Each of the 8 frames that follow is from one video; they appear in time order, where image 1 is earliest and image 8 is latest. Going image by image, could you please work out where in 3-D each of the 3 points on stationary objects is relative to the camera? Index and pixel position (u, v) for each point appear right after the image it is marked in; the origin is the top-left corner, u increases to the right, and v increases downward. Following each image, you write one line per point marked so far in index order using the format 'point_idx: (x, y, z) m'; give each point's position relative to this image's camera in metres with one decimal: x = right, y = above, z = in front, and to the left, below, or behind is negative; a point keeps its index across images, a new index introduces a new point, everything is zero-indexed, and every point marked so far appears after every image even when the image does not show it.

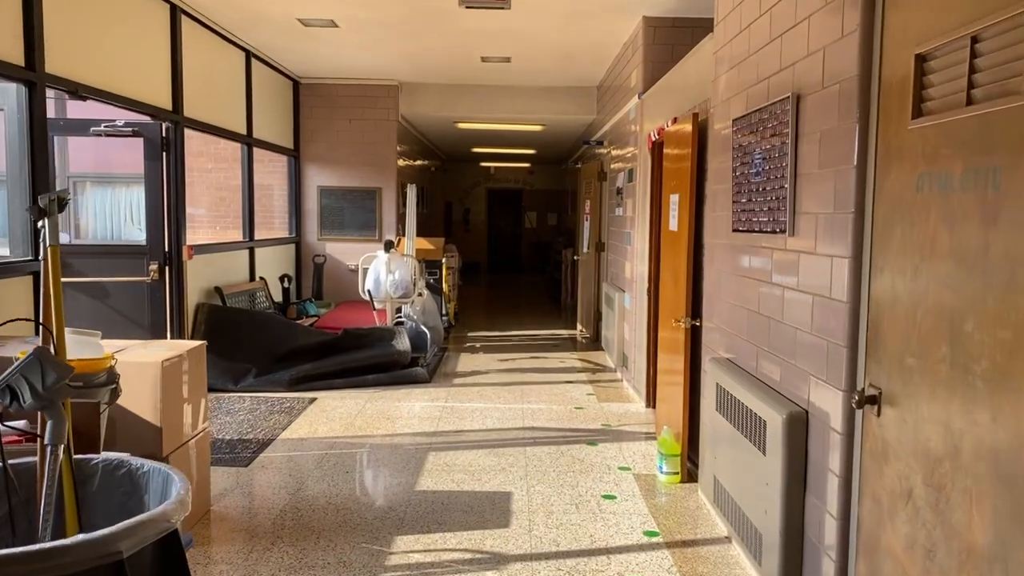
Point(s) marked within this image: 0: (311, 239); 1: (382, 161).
0: (-1.6, +0.4, +8.4) m
1: (-1.0, +0.9, +8.2) m
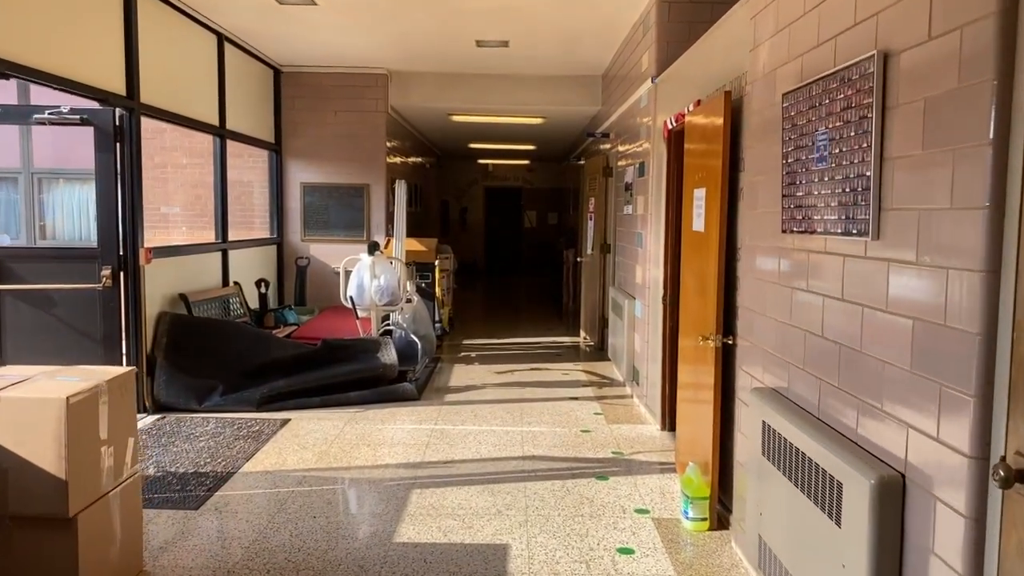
0: (-1.6, +0.3, +7.8) m
1: (-1.0, +0.9, +7.6) m
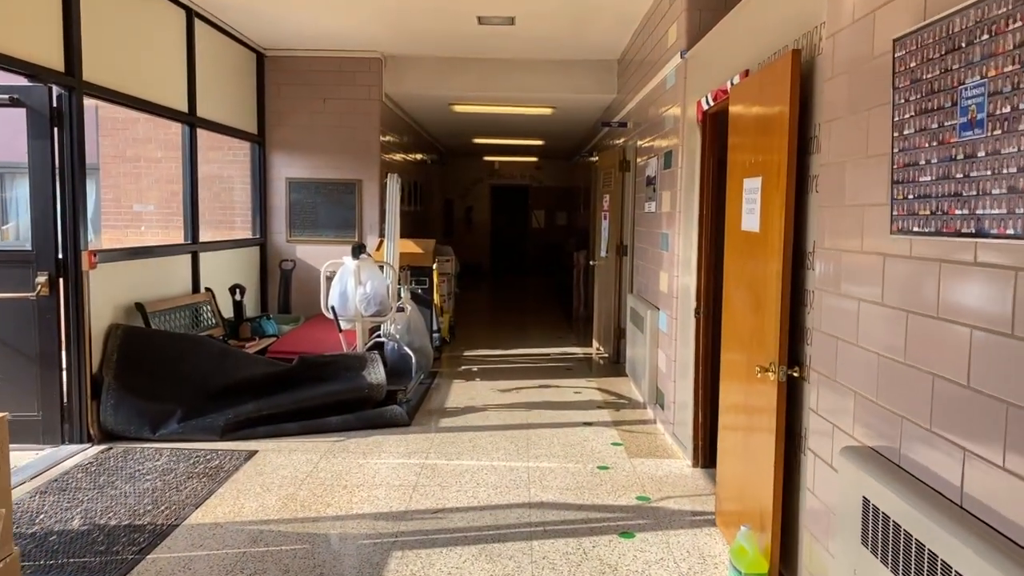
0: (-1.5, +0.3, +7.1) m
1: (-1.0, +0.9, +6.9) m
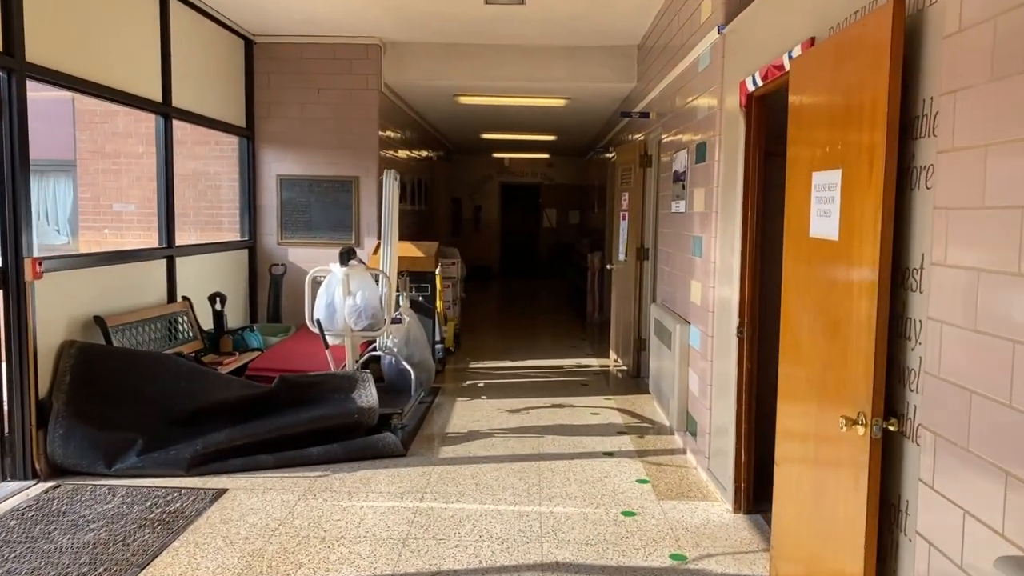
0: (-1.5, +0.3, +6.5) m
1: (-0.9, +0.8, +6.4) m
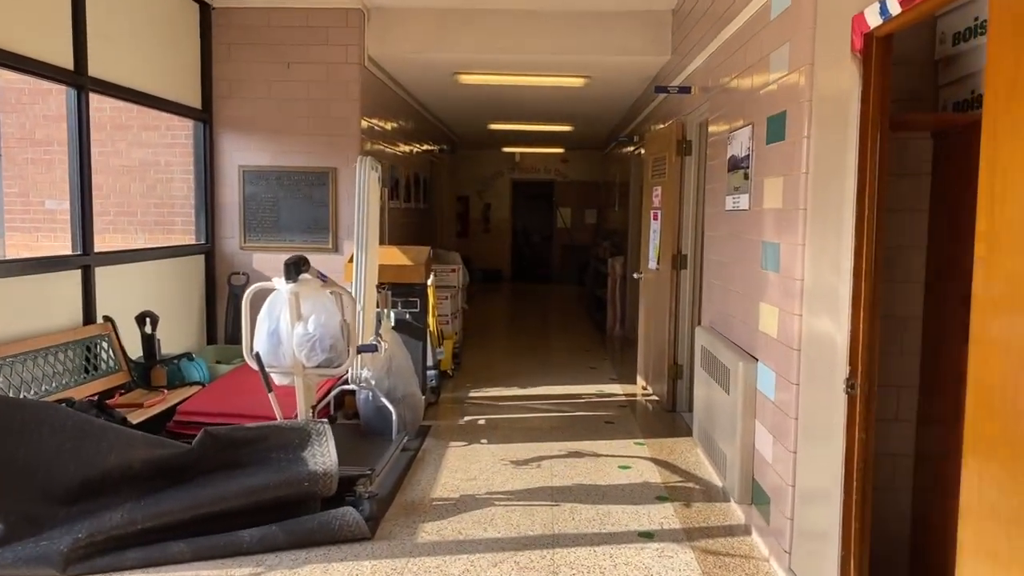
0: (-1.4, +0.2, +5.5) m
1: (-0.9, +0.8, +5.3) m
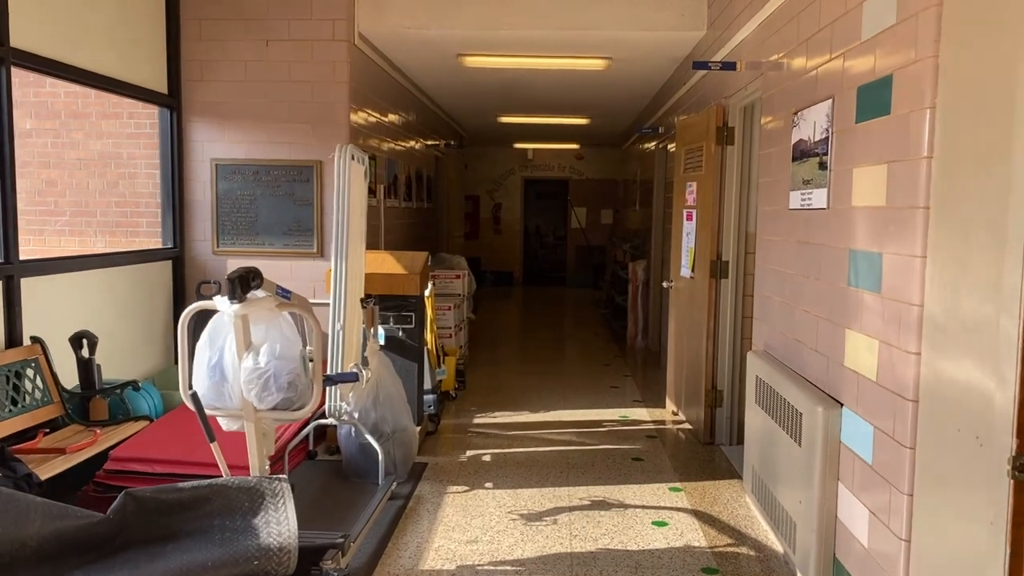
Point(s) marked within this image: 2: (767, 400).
0: (-1.4, +0.2, +4.8) m
1: (-0.8, +0.7, +4.7) m
2: (+0.7, -0.3, +2.9) m
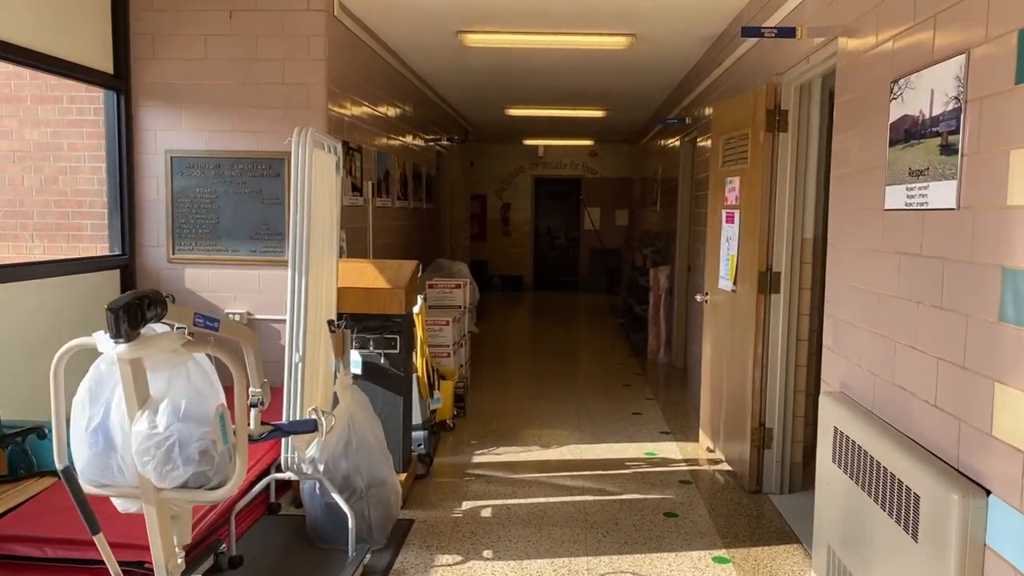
0: (-1.3, +0.1, +4.1) m
1: (-0.8, +0.7, +4.0) m
2: (+0.7, -0.4, +2.2) m
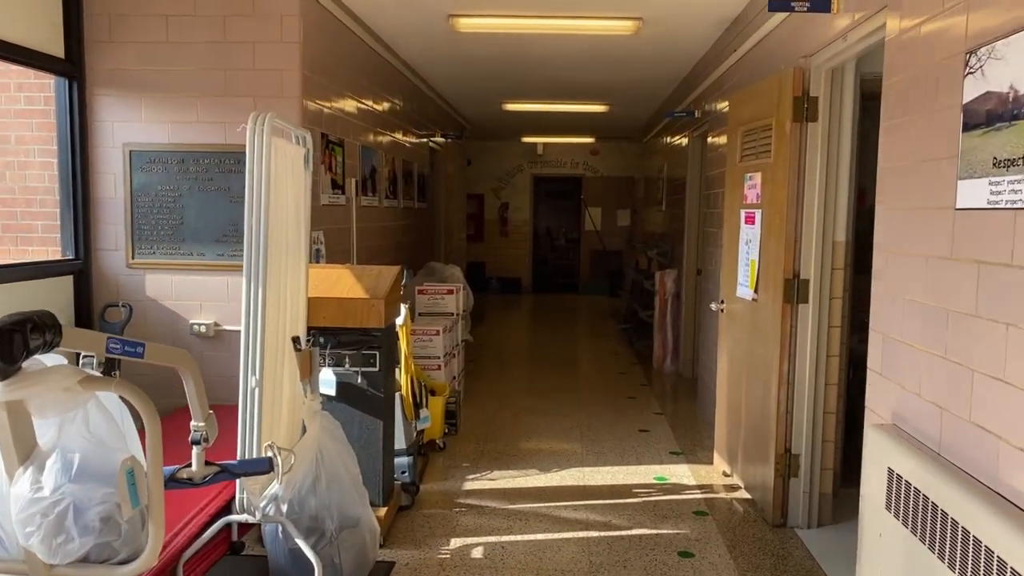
0: (-1.4, +0.1, +3.7) m
1: (-0.8, +0.6, +3.6) m
2: (+0.7, -0.4, +1.8) m
